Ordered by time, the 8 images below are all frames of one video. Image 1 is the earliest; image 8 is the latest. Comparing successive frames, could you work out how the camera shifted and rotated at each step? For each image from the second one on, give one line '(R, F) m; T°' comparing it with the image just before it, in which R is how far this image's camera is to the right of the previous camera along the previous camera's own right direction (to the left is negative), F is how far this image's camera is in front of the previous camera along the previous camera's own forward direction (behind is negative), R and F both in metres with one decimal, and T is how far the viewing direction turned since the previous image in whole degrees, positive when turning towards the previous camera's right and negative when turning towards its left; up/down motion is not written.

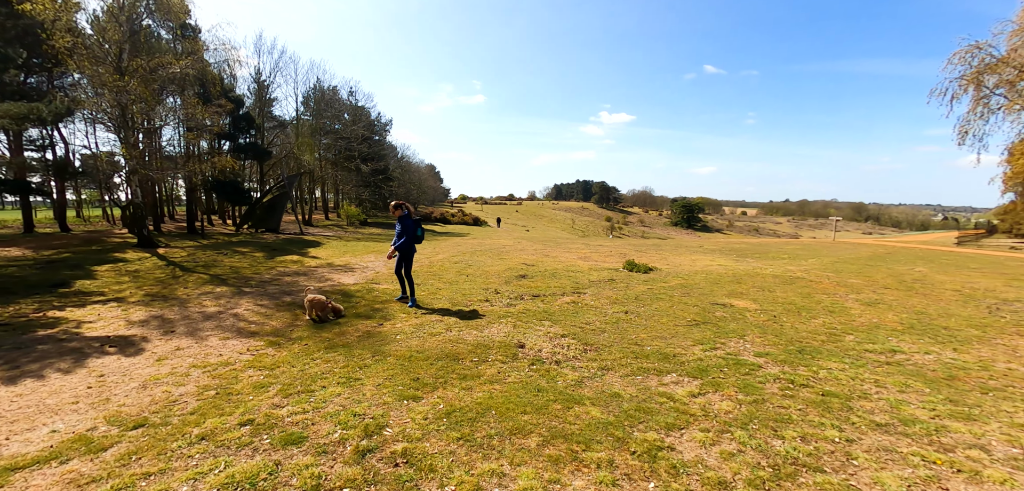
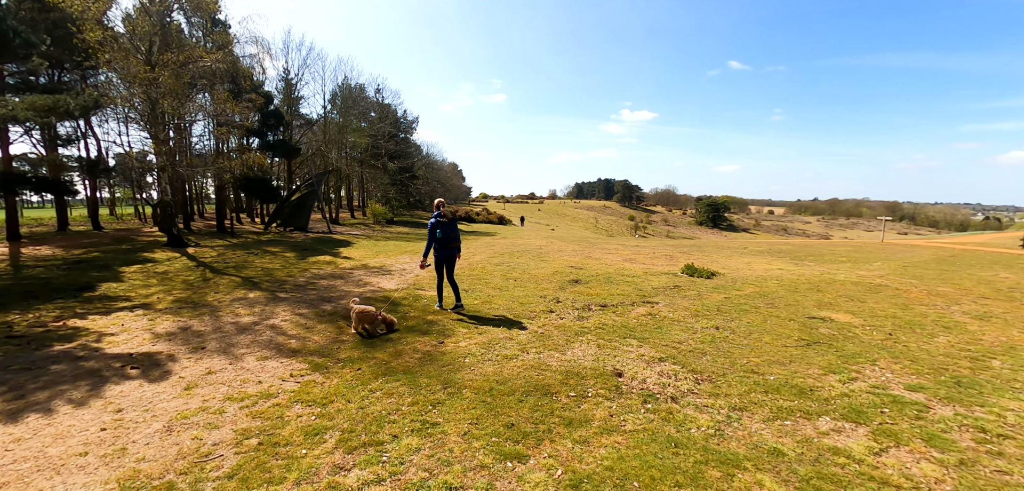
(-0.9, +1.2) m; -2°
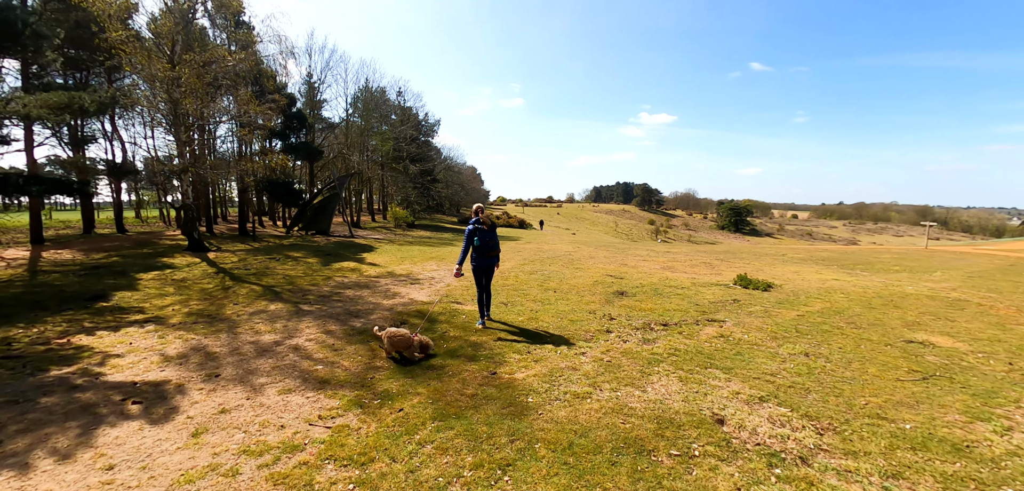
(-0.6, +1.0) m; -2°
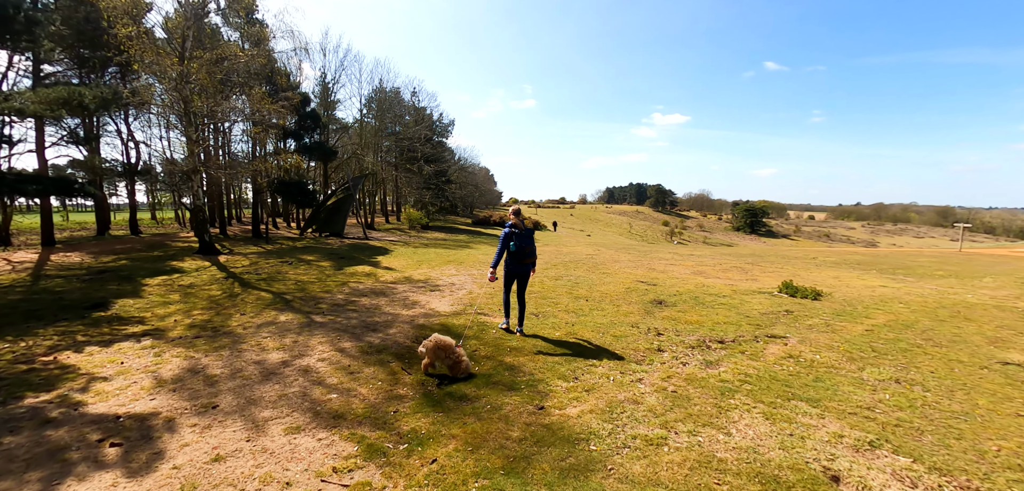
(-0.4, +0.8) m; -1°
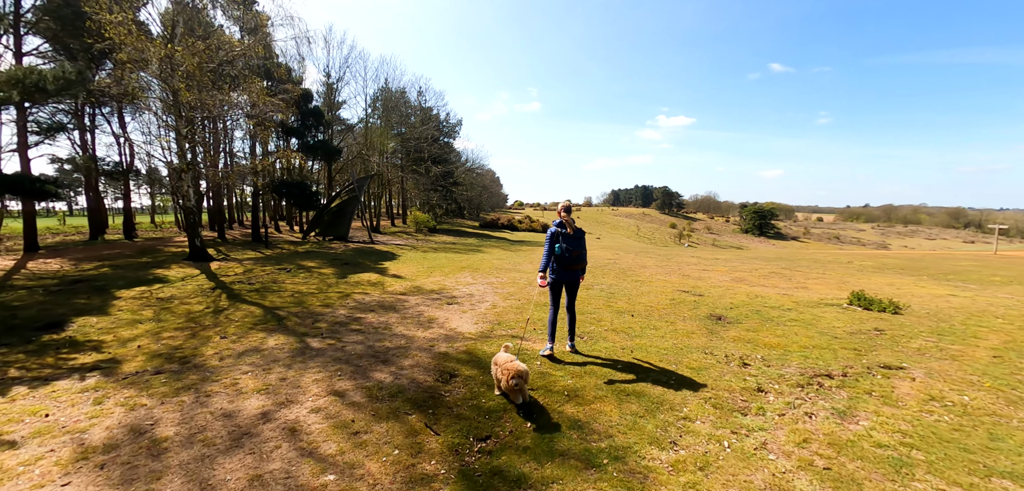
(-0.5, +1.5) m; -1°
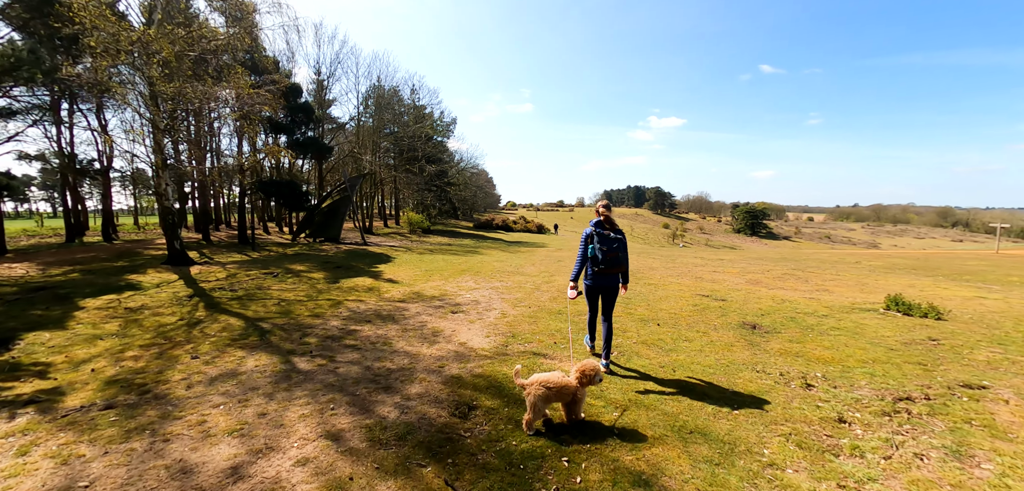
(-0.3, +0.9) m; +1°
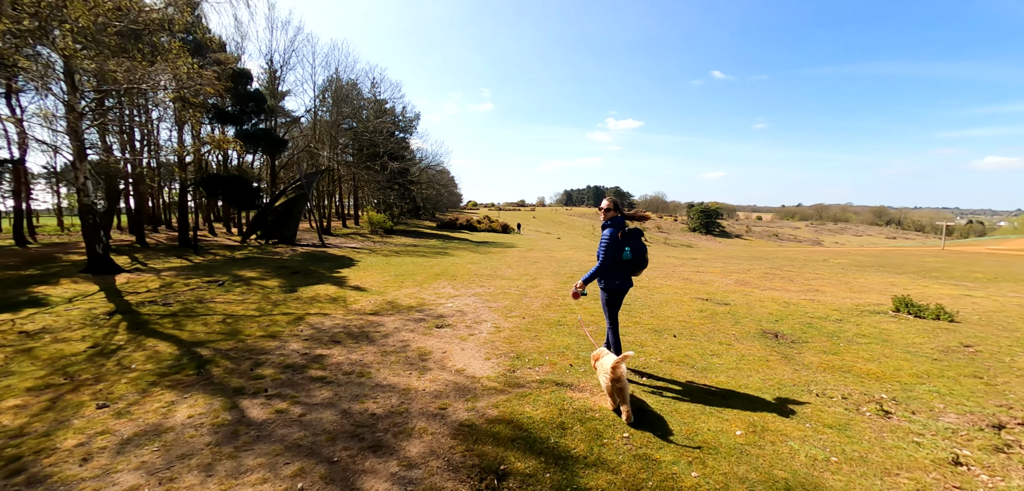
(-0.5, +1.1) m; +5°
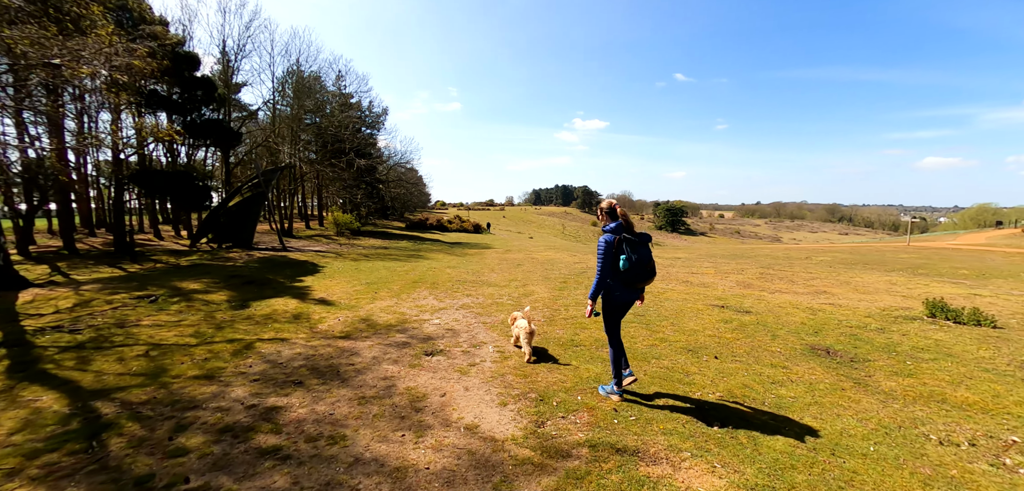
(-0.5, +1.3) m; +4°
